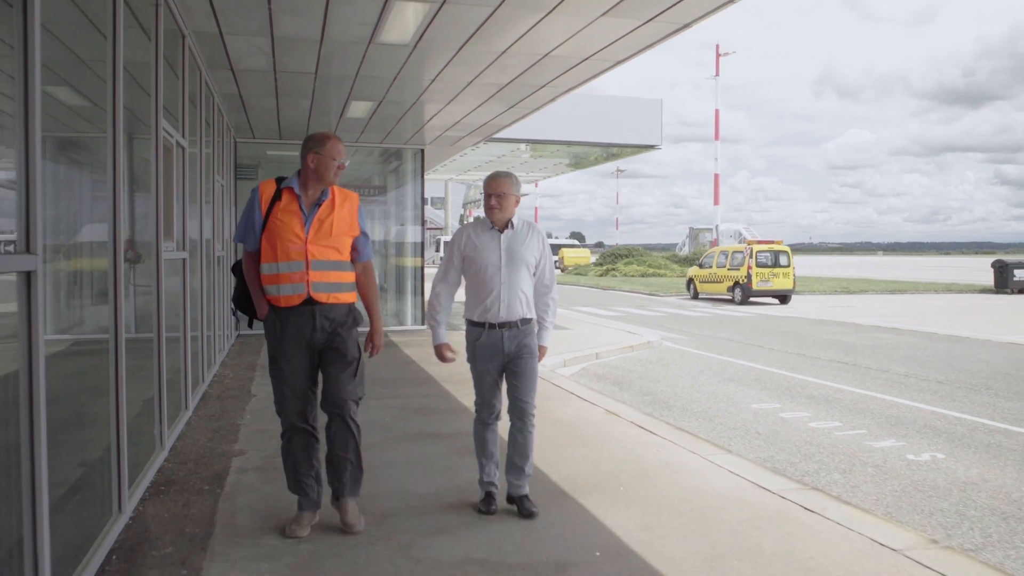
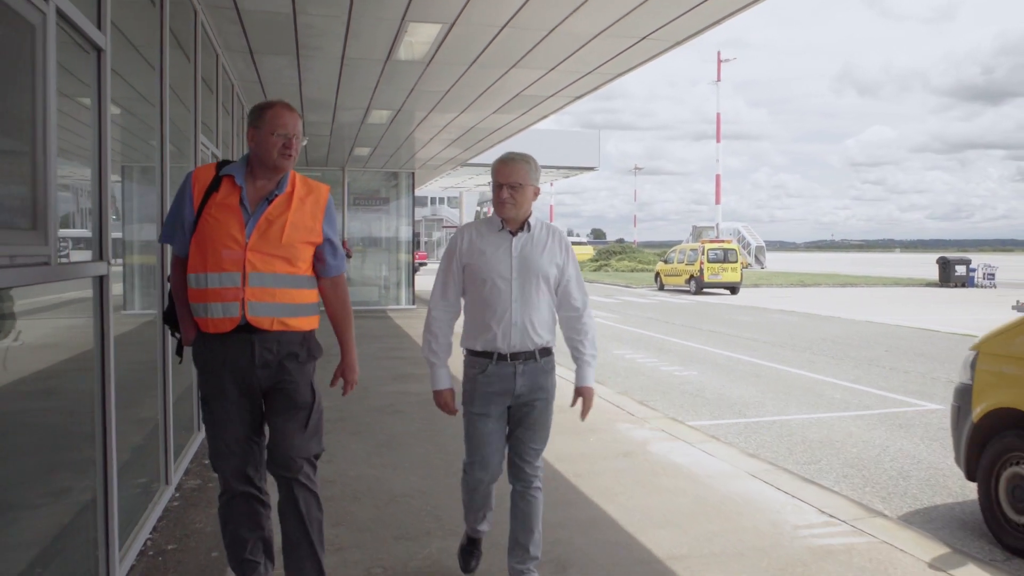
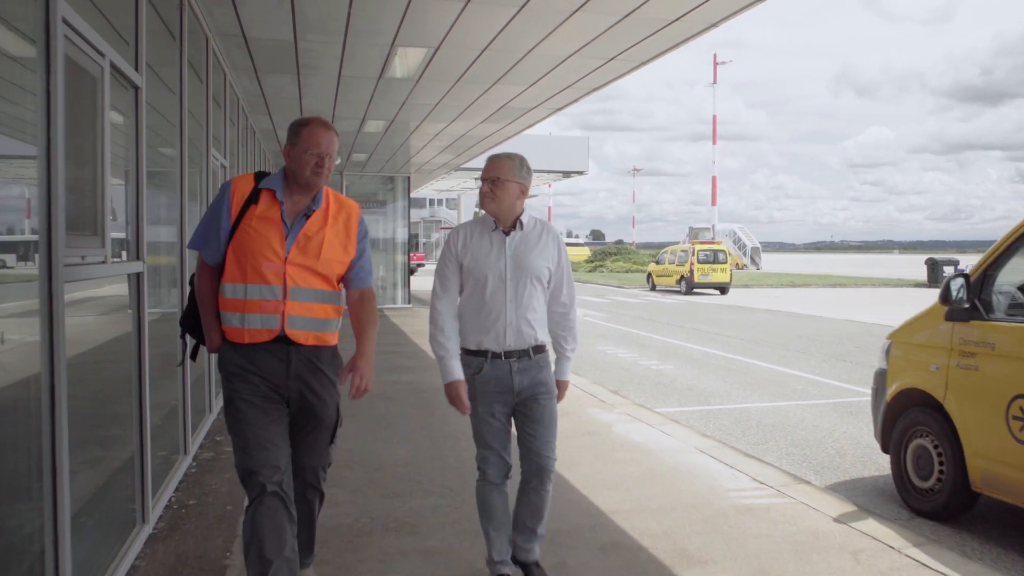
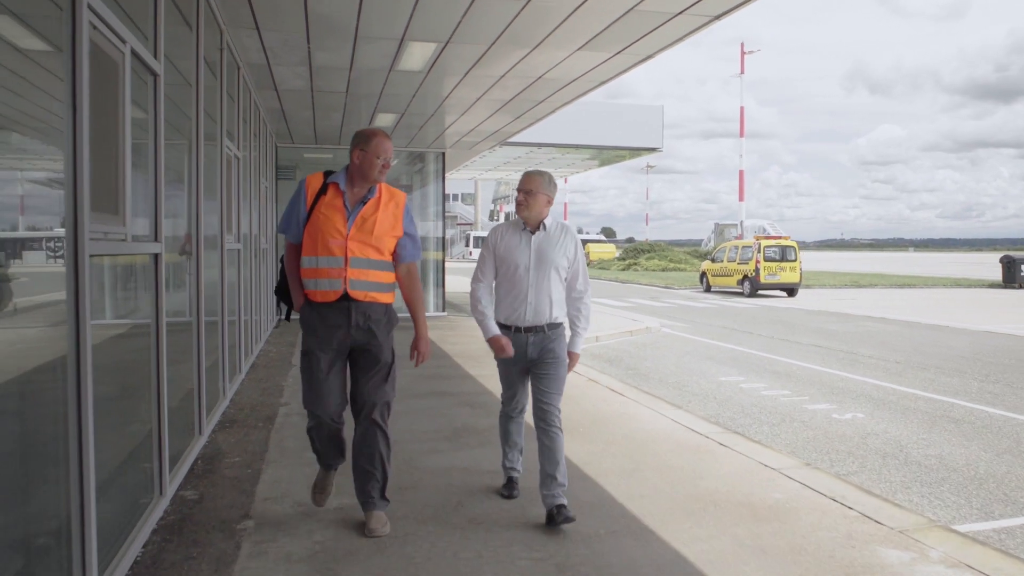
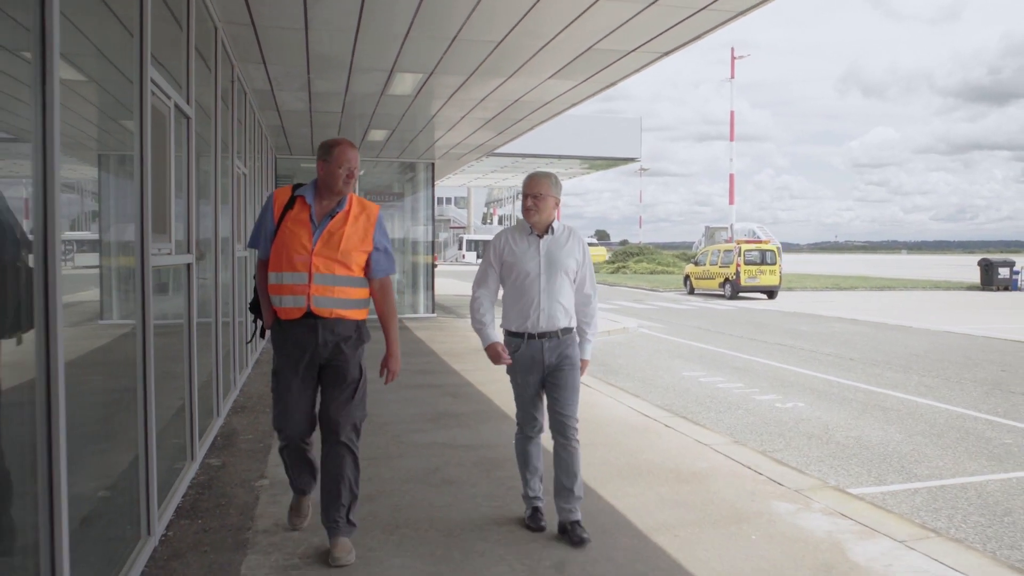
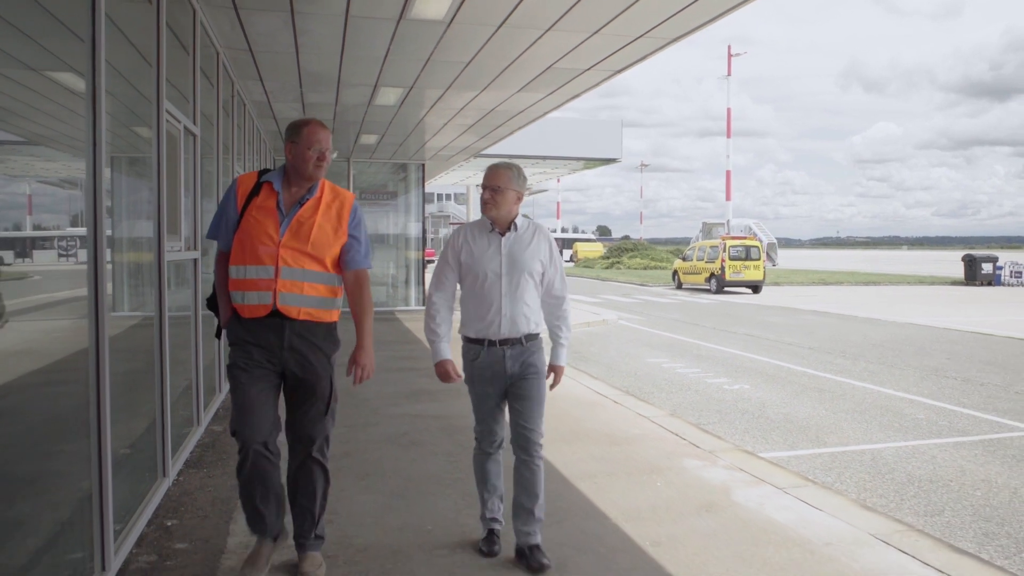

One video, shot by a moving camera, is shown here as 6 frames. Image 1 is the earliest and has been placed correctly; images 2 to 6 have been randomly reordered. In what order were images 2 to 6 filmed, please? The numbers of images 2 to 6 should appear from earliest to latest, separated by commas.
4, 5, 6, 2, 3
